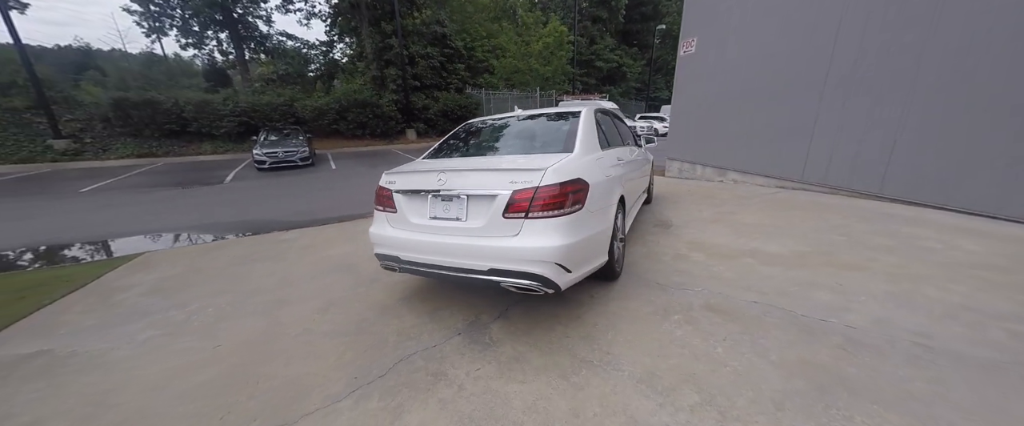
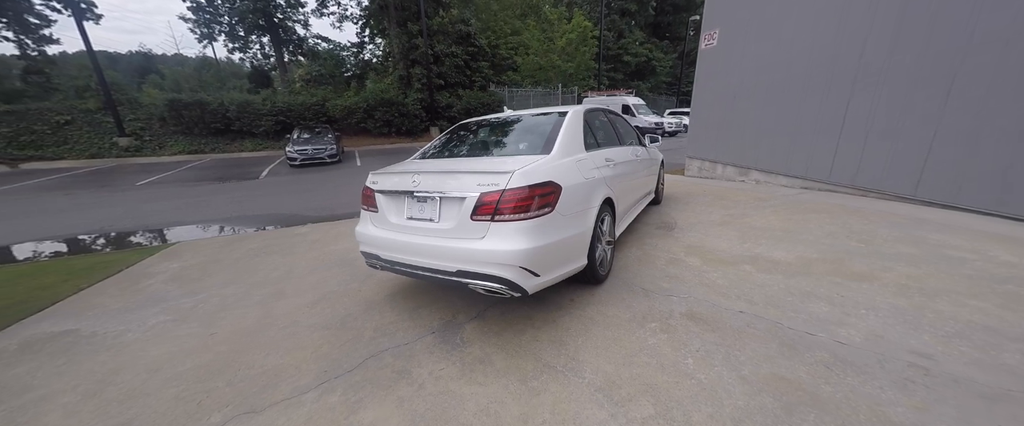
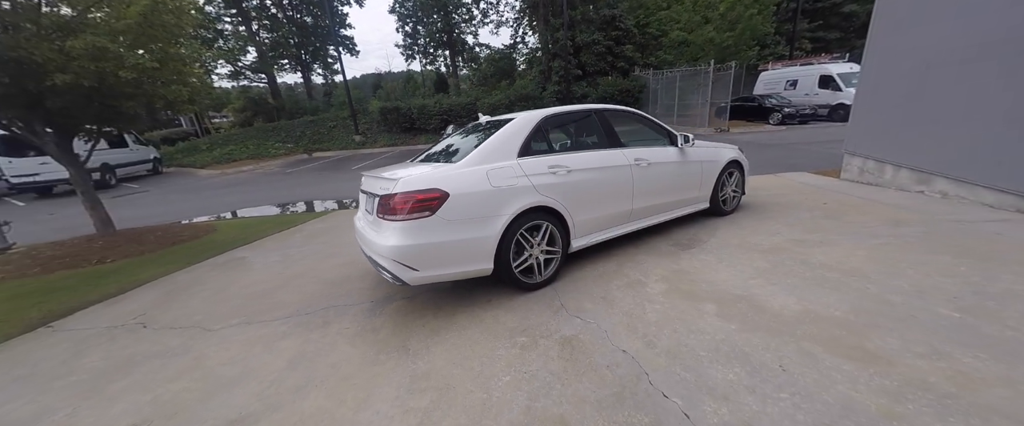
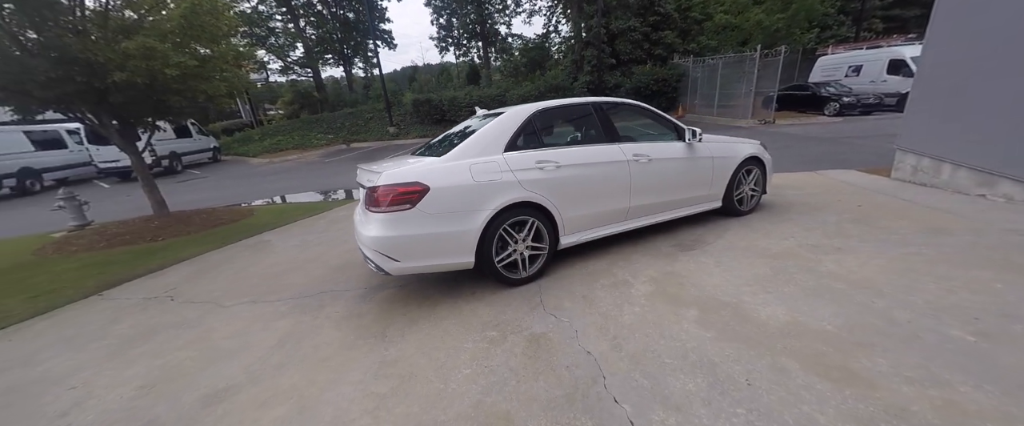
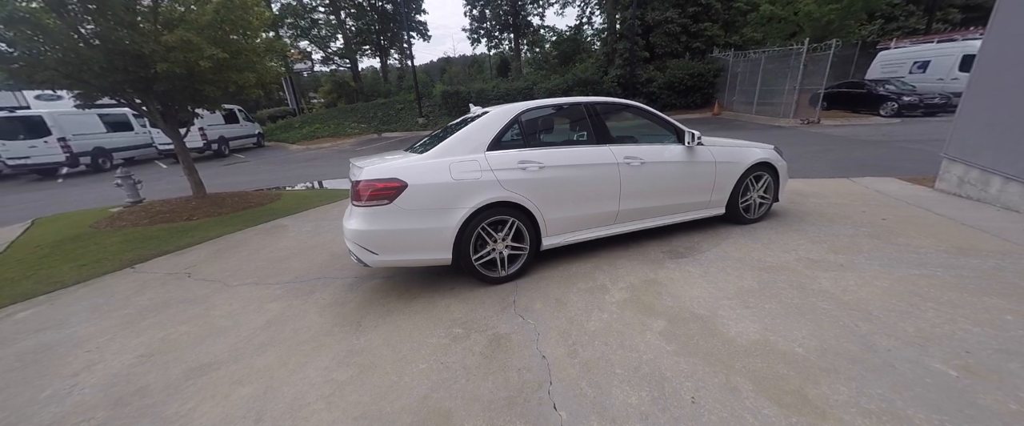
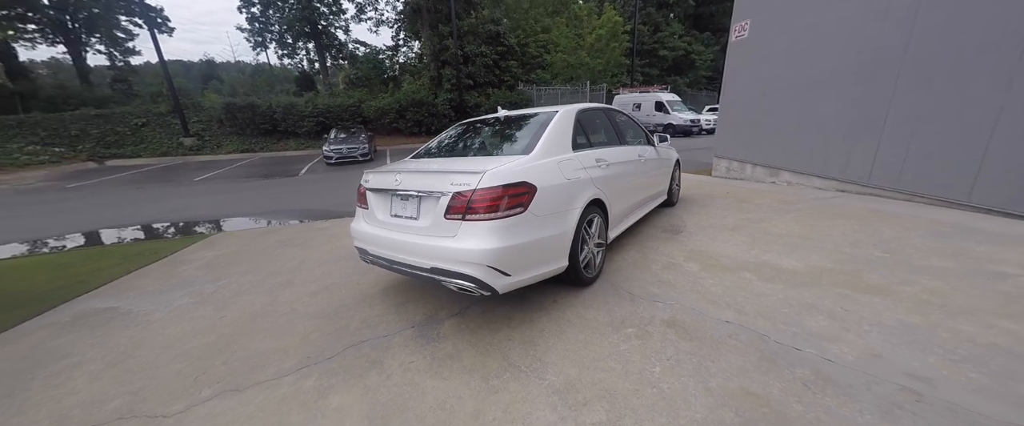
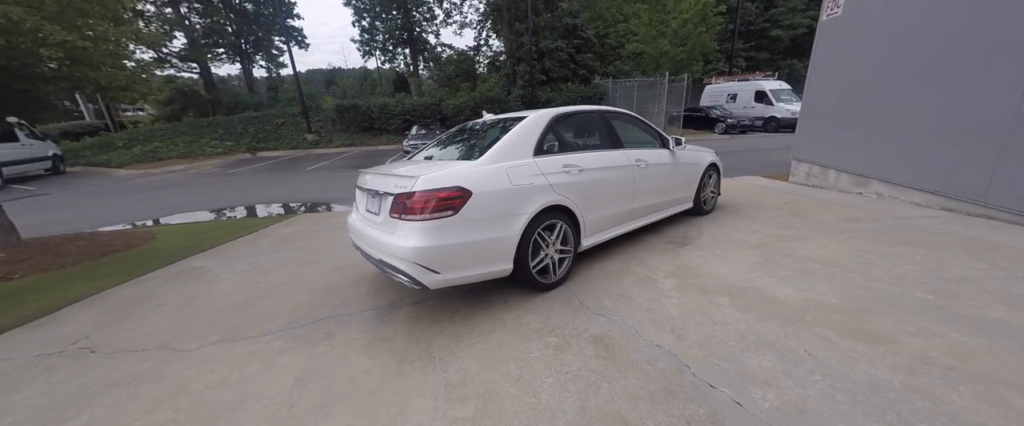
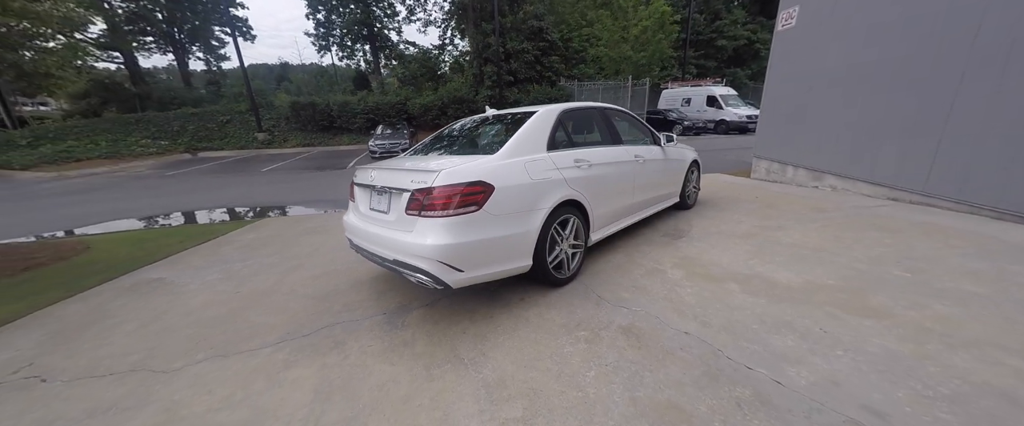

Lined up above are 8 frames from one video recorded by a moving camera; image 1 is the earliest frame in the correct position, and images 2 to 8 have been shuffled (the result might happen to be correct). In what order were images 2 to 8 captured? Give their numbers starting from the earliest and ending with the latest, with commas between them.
2, 6, 8, 7, 3, 4, 5
